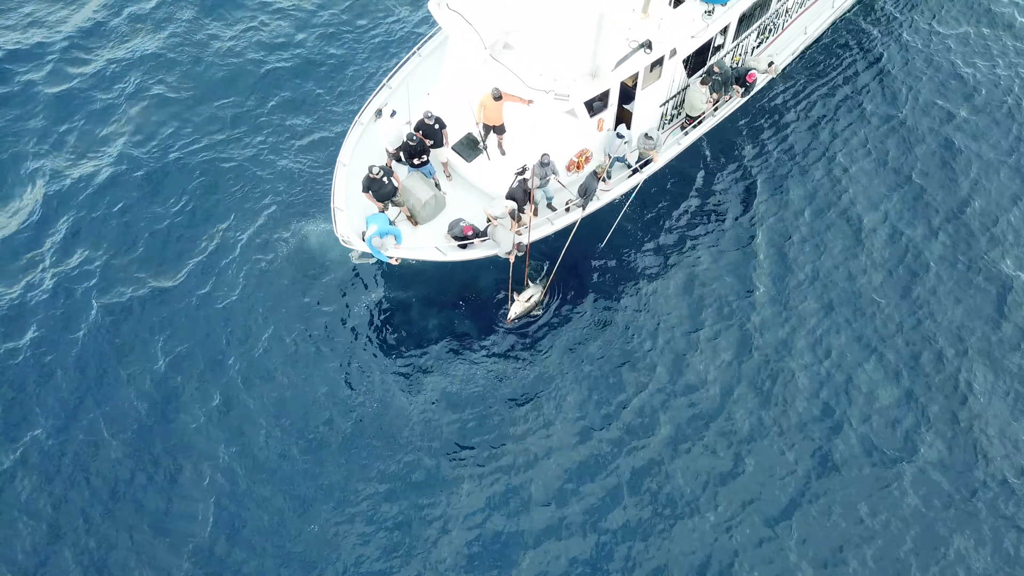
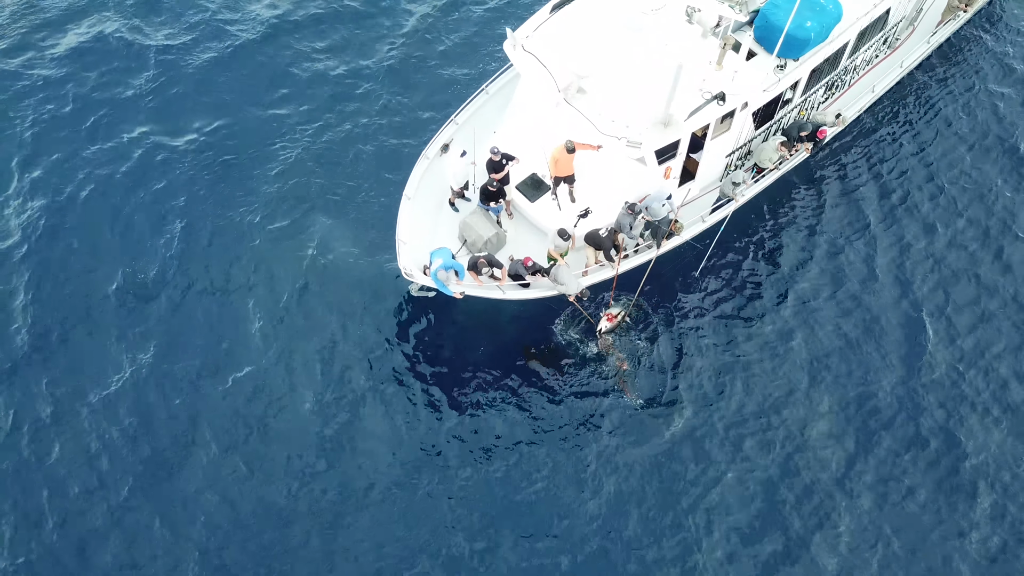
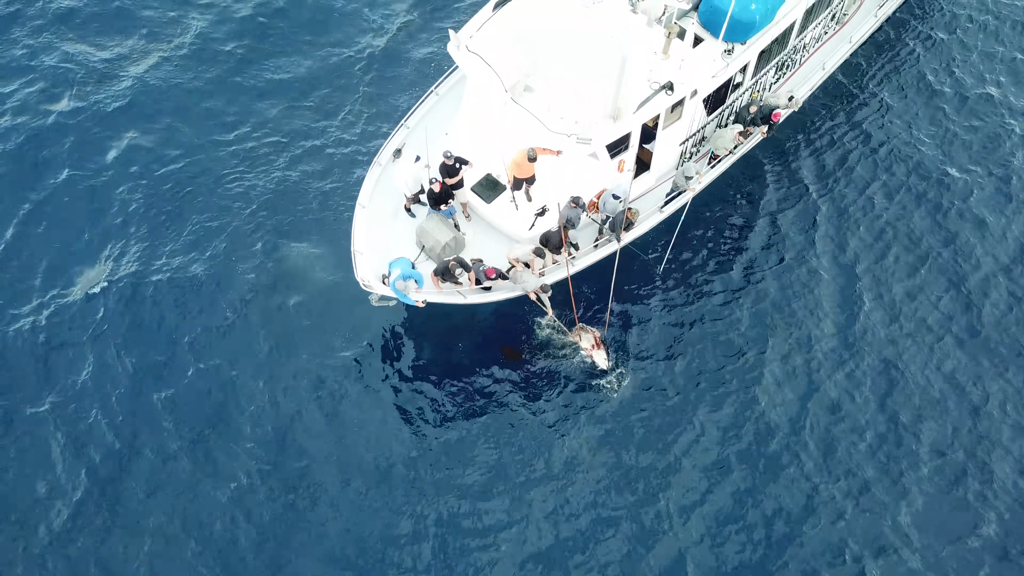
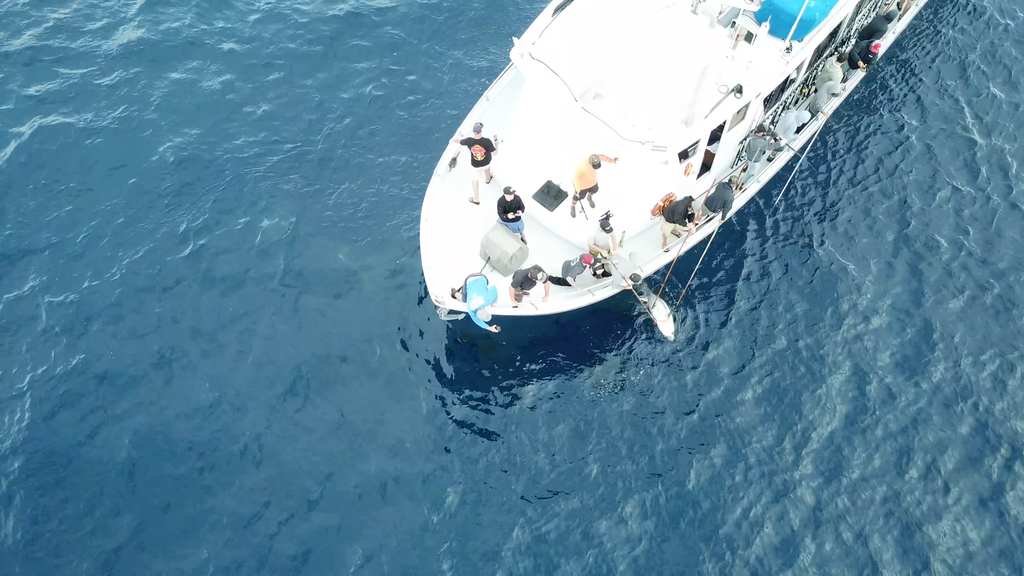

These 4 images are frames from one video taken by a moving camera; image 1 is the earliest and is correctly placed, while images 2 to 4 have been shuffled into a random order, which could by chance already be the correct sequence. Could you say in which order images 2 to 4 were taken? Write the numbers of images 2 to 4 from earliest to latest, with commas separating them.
3, 2, 4
